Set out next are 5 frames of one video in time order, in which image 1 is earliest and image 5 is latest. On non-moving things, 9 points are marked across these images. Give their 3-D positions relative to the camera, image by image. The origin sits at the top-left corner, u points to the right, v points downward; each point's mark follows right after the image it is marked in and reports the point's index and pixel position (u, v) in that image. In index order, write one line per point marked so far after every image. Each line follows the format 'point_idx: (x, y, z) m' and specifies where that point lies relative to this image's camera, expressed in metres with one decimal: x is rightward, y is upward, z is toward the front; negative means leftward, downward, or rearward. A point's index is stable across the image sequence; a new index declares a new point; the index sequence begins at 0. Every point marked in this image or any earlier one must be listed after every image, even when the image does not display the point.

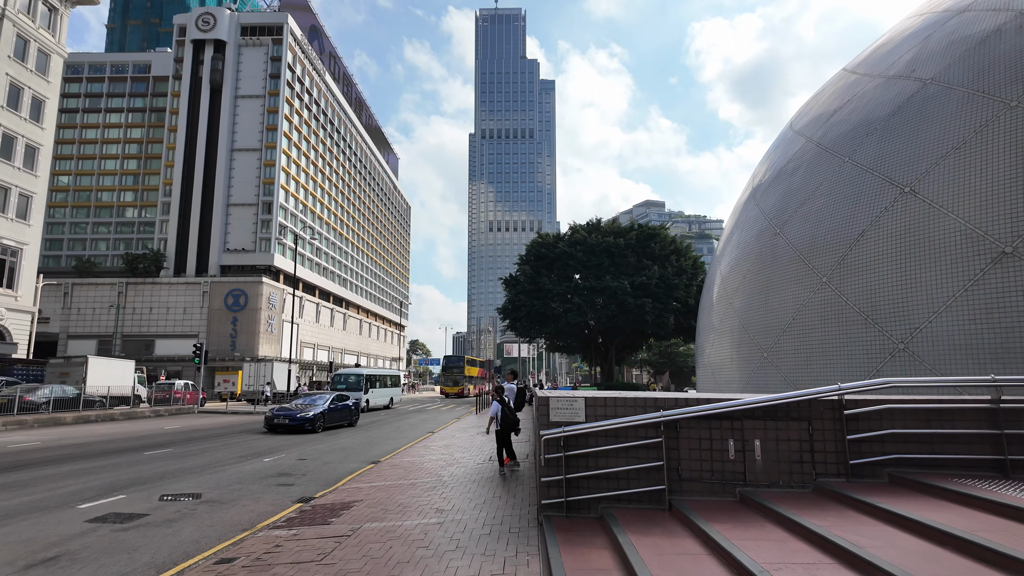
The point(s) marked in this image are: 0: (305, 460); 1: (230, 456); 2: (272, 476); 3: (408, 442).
0: (-4.6, -3.9, +13.5) m
1: (-6.7, -4.0, +14.1) m
2: (-4.5, -3.5, +11.1) m
3: (-2.8, -4.3, +16.5) m
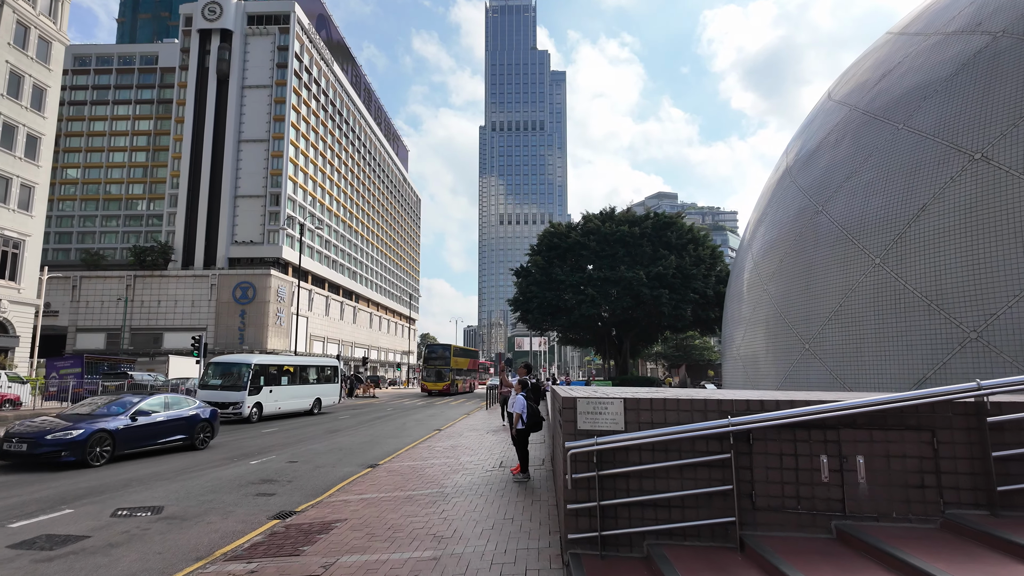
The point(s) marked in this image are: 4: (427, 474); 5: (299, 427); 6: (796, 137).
0: (-4.4, -3.6, +12.1) m
1: (-6.4, -3.6, +12.8) m
2: (-4.2, -3.2, +9.8) m
3: (-2.5, -3.9, +15.1) m
4: (-1.4, -3.0, +9.7) m
5: (-7.0, -4.6, +19.6) m
6: (+8.7, +4.7, +18.4) m
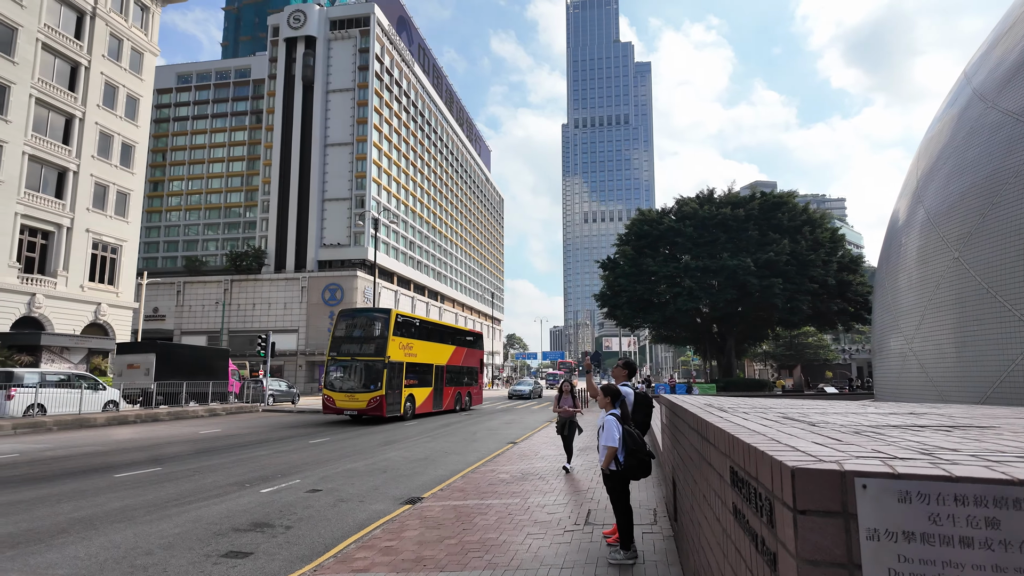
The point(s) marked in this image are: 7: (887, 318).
0: (-3.0, -3.2, +9.2) m
1: (-4.9, -3.3, +10.2) m
2: (-3.2, -2.8, +6.9) m
3: (-0.7, -3.5, +11.9) m
4: (-0.4, -2.6, +6.3) m
5: (-4.5, -4.2, +17.0) m
6: (+10.7, +5.3, +13.5) m
7: (+9.1, -0.7, +14.5) m
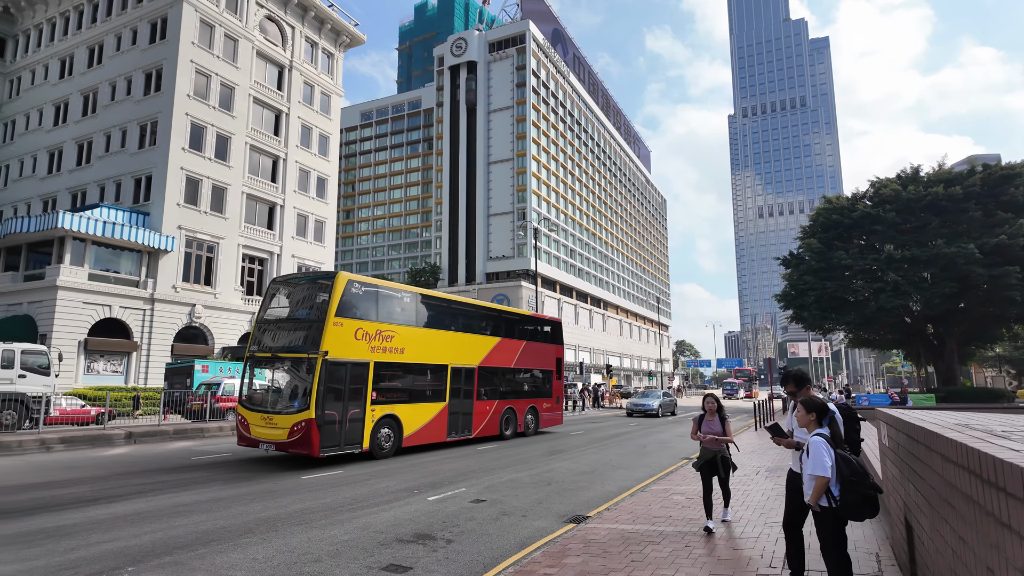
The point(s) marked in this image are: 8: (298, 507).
0: (-0.5, -3.3, +9.0) m
1: (-2.0, -3.5, +10.4) m
2: (-1.3, -2.9, +6.8) m
3: (+2.5, -3.5, +10.9) m
4: (+1.2, -2.5, +5.5) m
5: (+0.3, -4.4, +16.8) m
6: (+13.5, +5.8, +9.6) m
7: (+12.5, -0.4, +10.8) m
8: (-3.0, -3.1, +8.4) m
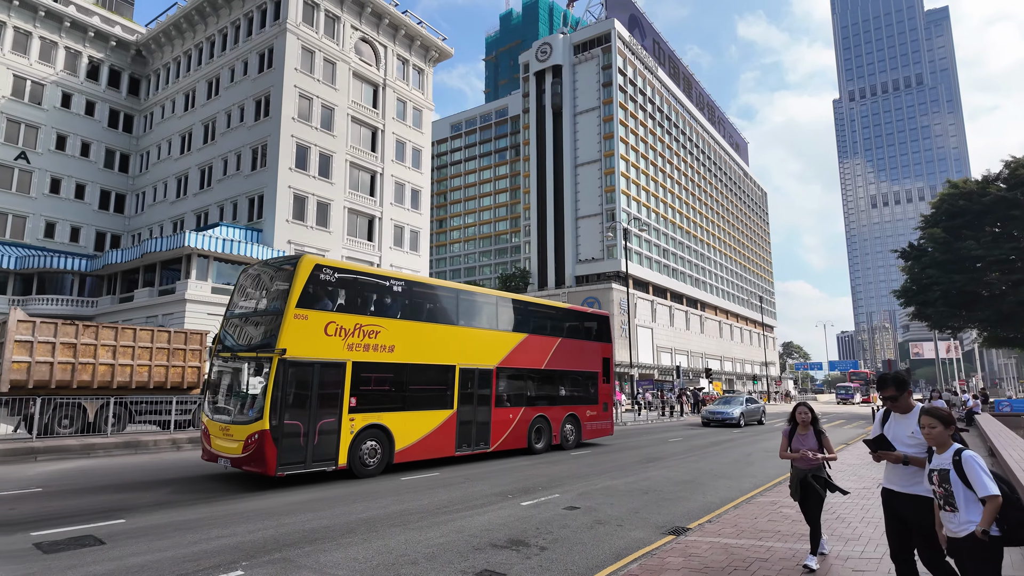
0: (+0.9, -3.3, +8.8) m
1: (-0.4, -3.5, +10.5) m
2: (-0.2, -3.0, +6.8) m
3: (+4.1, -3.5, +10.3) m
4: (+2.1, -2.5, +5.1) m
5: (+2.9, -4.5, +16.5) m
6: (+14.6, +6.1, +7.3) m
7: (+14.0, -0.1, +8.7) m
8: (-1.7, -3.2, +8.6) m
